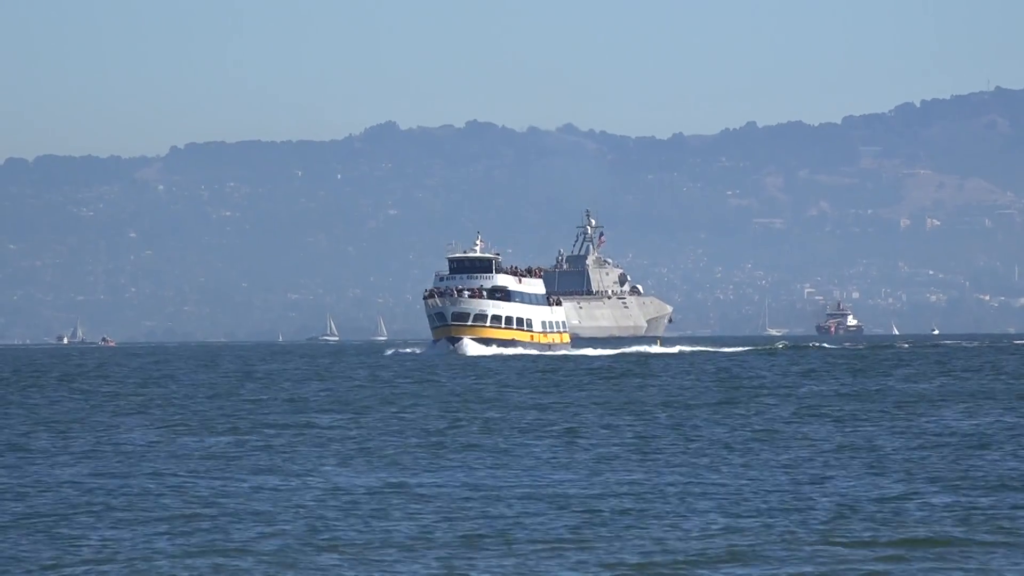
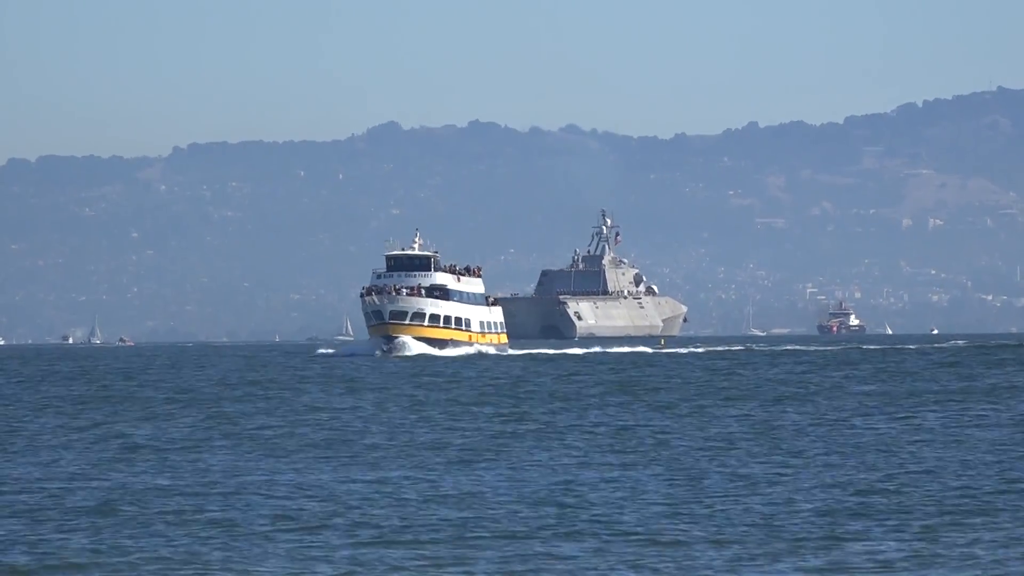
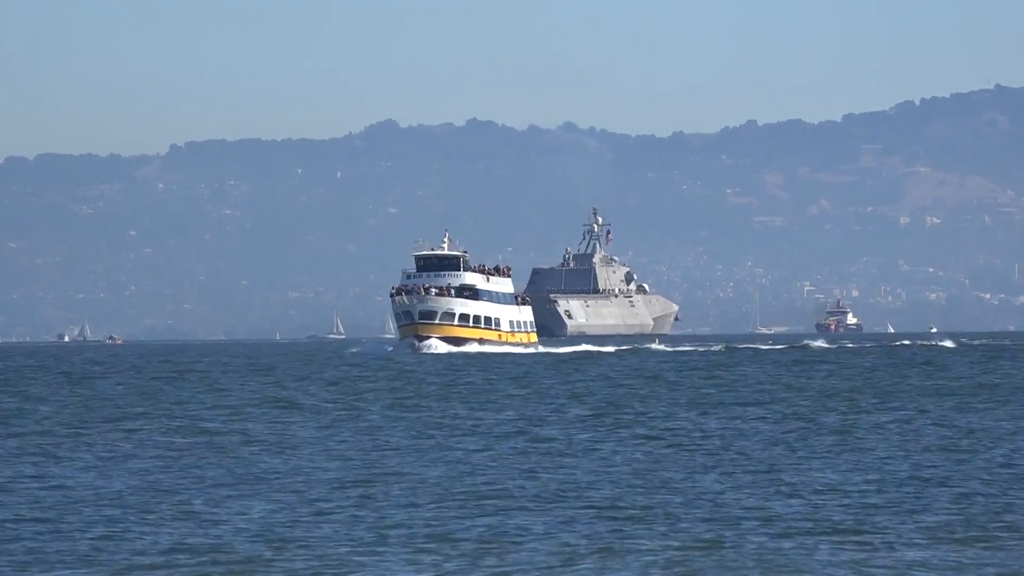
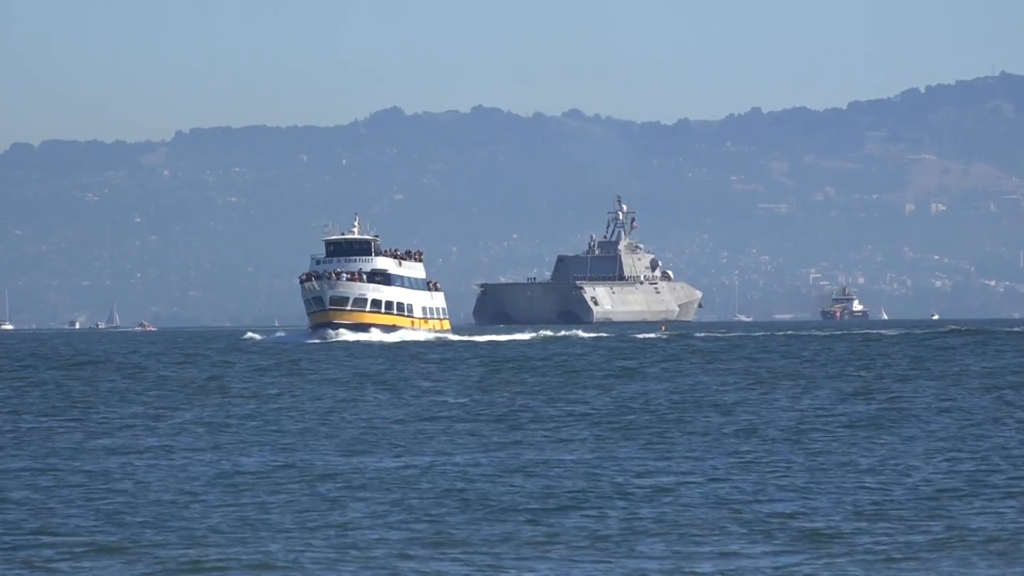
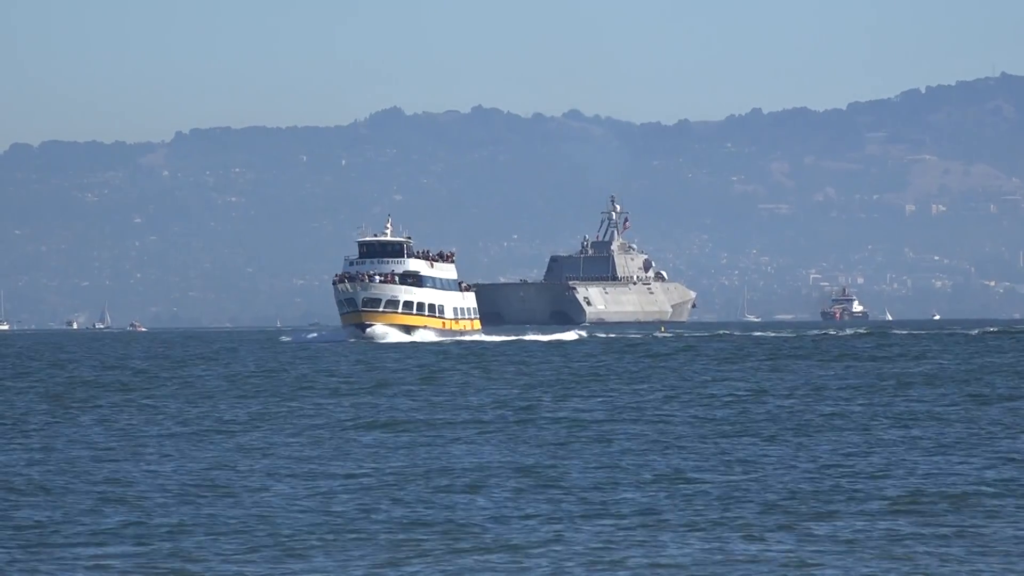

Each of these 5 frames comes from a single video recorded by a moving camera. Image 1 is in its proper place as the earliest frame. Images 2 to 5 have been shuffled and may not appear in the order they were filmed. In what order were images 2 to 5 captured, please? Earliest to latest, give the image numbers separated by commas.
3, 2, 5, 4
